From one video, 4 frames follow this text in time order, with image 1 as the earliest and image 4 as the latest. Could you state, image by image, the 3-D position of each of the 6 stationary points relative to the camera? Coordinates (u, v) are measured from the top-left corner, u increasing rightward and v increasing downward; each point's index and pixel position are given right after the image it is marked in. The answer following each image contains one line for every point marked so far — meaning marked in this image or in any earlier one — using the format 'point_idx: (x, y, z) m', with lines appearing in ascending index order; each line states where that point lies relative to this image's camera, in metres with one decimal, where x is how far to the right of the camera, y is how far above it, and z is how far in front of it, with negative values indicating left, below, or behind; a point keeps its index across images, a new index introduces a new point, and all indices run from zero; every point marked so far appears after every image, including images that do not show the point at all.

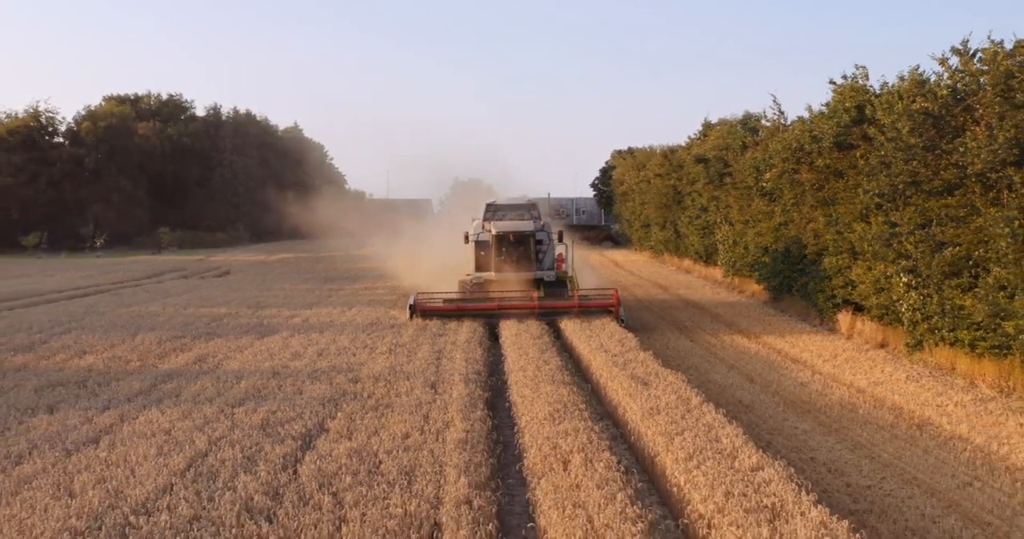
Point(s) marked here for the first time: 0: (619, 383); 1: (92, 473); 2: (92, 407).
0: (+1.4, -1.4, +9.7) m
1: (-3.6, -1.7, +6.4) m
2: (-4.8, -1.6, +8.7) m
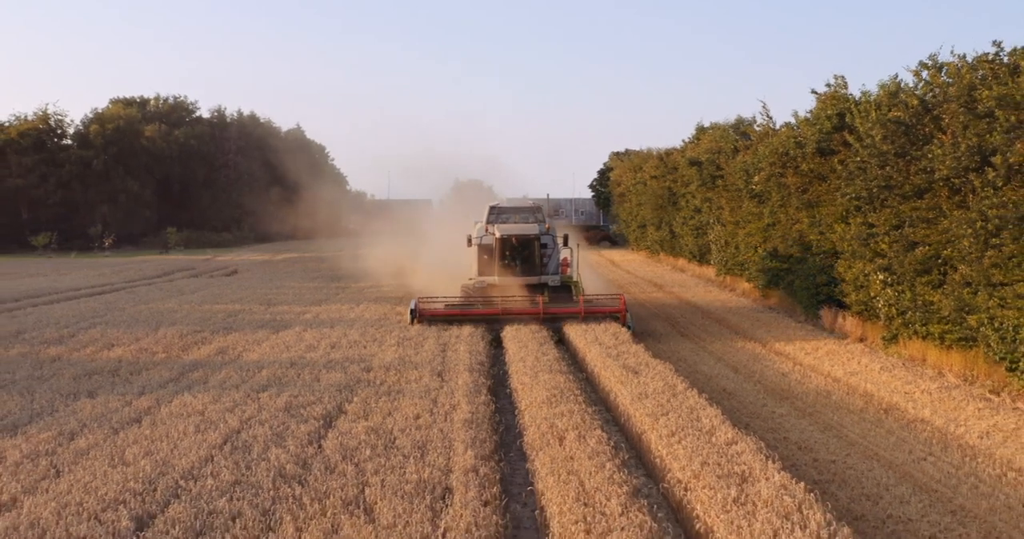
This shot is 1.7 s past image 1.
0: (+1.4, -1.4, +10.5) m
1: (-3.6, -1.7, +7.2) m
2: (-4.8, -1.5, +9.5) m
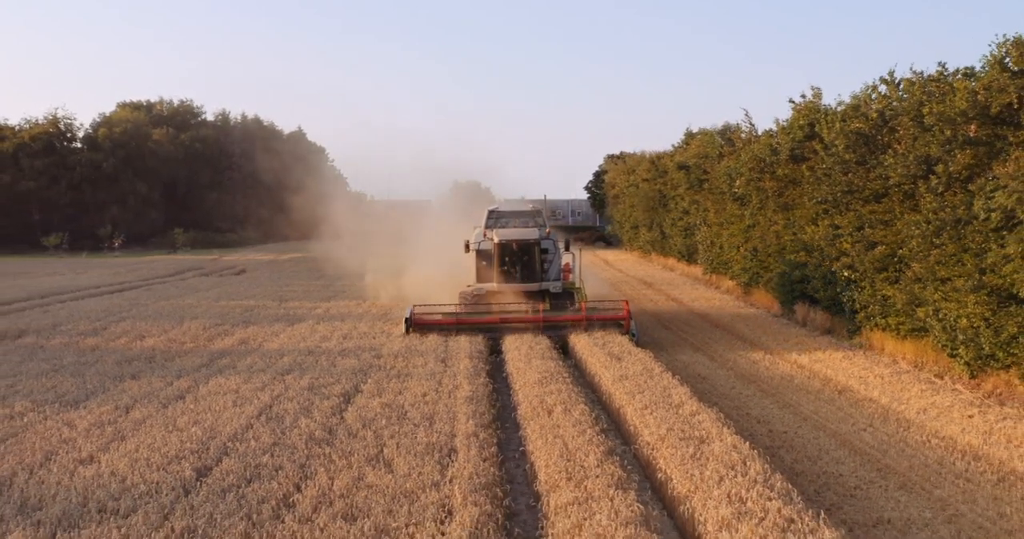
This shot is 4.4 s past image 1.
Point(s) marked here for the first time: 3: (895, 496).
0: (+1.3, -1.4, +11.7) m
1: (-3.6, -1.6, +8.4) m
2: (-4.8, -1.5, +10.6) m
3: (+3.6, -2.1, +7.0) m
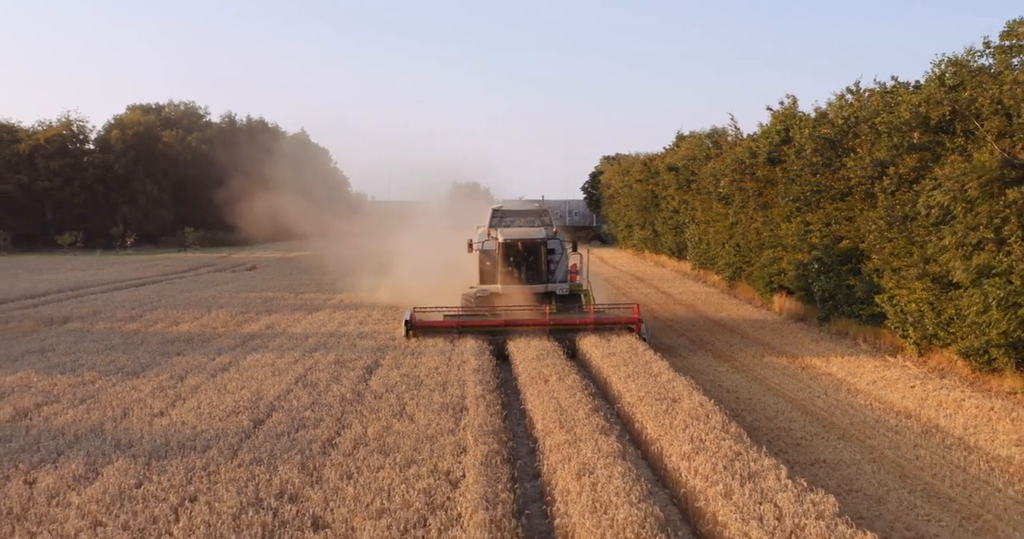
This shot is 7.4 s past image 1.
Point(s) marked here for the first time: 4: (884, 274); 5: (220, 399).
0: (+1.3, -1.2, +13.1) m
1: (-3.6, -1.5, +9.8) m
2: (-4.8, -1.3, +12.0) m
3: (+3.6, -1.9, +8.4) m
4: (+6.3, -0.1, +12.8) m
5: (-3.5, -1.5, +9.0) m
